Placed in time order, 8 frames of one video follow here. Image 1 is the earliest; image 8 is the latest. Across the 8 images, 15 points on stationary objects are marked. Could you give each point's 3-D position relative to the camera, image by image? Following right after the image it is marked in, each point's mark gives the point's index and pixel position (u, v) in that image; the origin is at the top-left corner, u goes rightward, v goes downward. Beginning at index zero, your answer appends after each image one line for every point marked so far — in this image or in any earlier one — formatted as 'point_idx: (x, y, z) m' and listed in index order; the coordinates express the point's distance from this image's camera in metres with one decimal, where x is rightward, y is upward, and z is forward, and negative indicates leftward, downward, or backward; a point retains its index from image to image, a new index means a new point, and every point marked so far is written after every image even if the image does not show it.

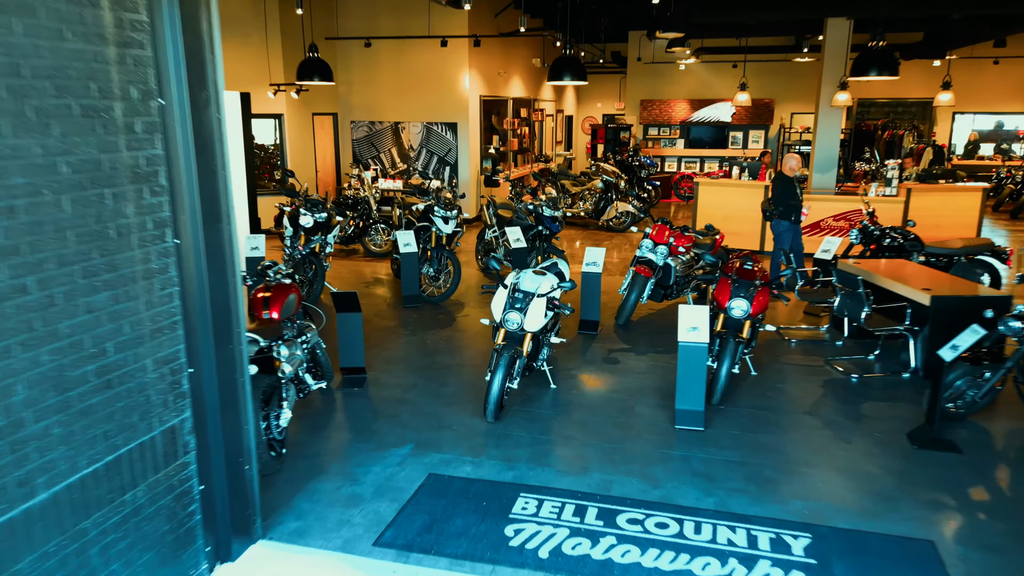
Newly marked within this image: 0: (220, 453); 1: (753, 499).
0: (-1.4, -0.8, +3.4) m
1: (+1.4, -1.2, +4.0) m
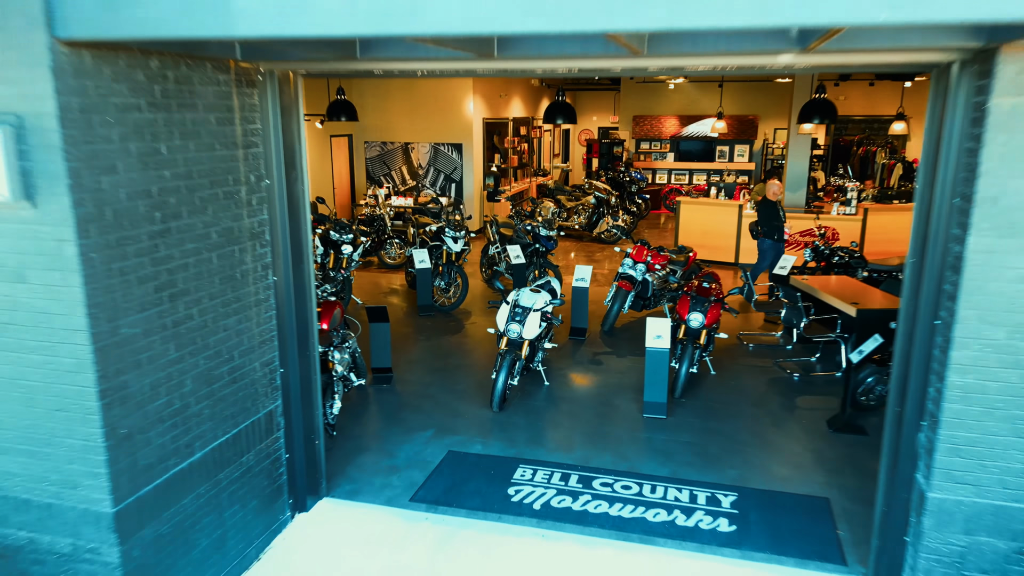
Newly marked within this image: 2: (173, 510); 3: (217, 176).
0: (-1.4, -0.9, +4.6) m
1: (+1.4, -1.3, +5.2) m
2: (-1.7, -1.1, +3.6) m
3: (-1.5, +0.6, +3.7) m
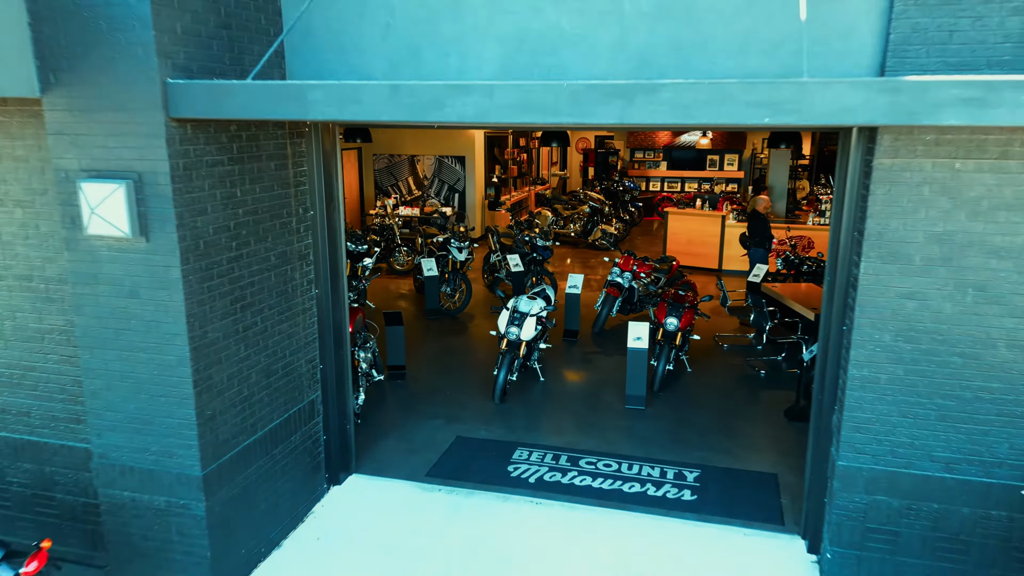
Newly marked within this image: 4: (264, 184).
0: (-1.4, -1.0, +5.5) m
1: (+1.4, -1.4, +6.1) m
2: (-1.7, -1.2, +4.5) m
3: (-1.5, +0.5, +4.6) m
4: (-1.6, +0.7, +4.4) m
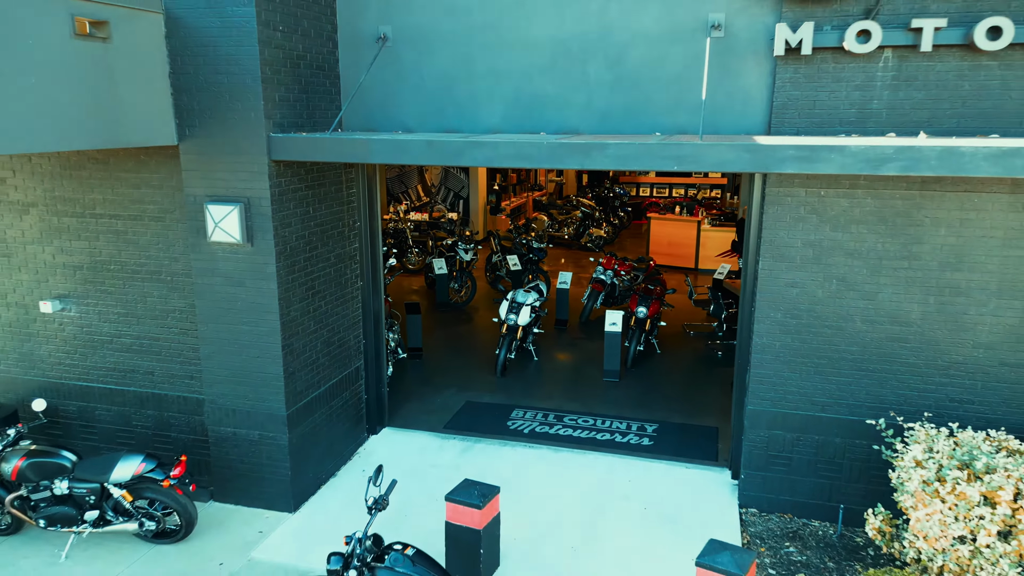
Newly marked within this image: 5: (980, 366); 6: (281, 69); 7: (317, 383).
0: (-1.4, -0.9, +7.0) m
1: (+1.4, -1.3, +7.7) m
2: (-1.7, -1.1, +6.0) m
3: (-1.6, +0.6, +6.1) m
4: (-1.6, +0.7, +6.0) m
5: (+3.5, -0.6, +5.2) m
6: (-1.8, +1.7, +5.4) m
7: (-1.7, -0.8, +6.1) m
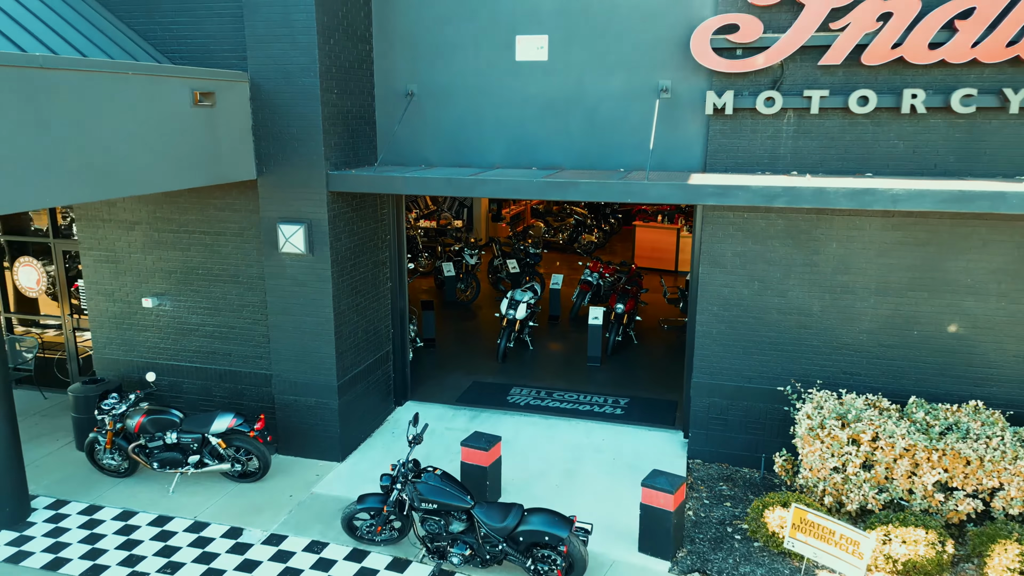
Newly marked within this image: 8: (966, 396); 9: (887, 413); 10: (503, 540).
0: (-1.4, -0.9, +8.7) m
1: (+1.3, -1.3, +9.3) m
2: (-1.7, -1.1, +7.7) m
3: (-1.6, +0.6, +7.8) m
4: (-1.6, +0.7, +7.7) m
5: (+3.5, -0.6, +6.9) m
6: (-1.8, +1.7, +7.0) m
7: (-1.7, -0.8, +7.8) m
8: (+4.4, -1.0, +6.7) m
9: (+3.4, -1.1, +6.4) m
10: (-0.1, -2.0, +5.6) m
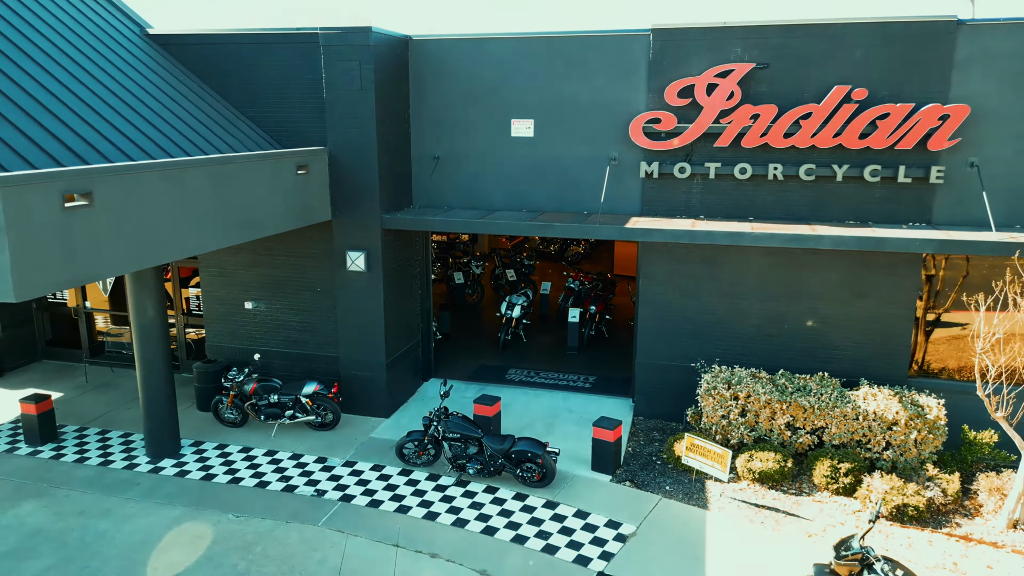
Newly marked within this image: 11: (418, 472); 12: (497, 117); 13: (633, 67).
0: (-1.5, -1.1, +11.8) m
1: (+1.3, -1.5, +12.5) m
2: (-1.8, -1.2, +10.8) m
3: (-1.6, +0.5, +10.9) m
4: (-1.7, +0.6, +10.8) m
5: (+3.4, -0.7, +10.0) m
6: (-1.8, +1.6, +10.2) m
7: (-1.8, -0.9, +10.9) m
8: (+4.3, -1.1, +9.8) m
9: (+3.4, -1.2, +9.5) m
10: (-0.1, -2.1, +8.7) m
11: (-1.2, -2.4, +9.2) m
12: (-0.2, +2.5, +10.4) m
13: (+1.7, +3.1, +9.7) m
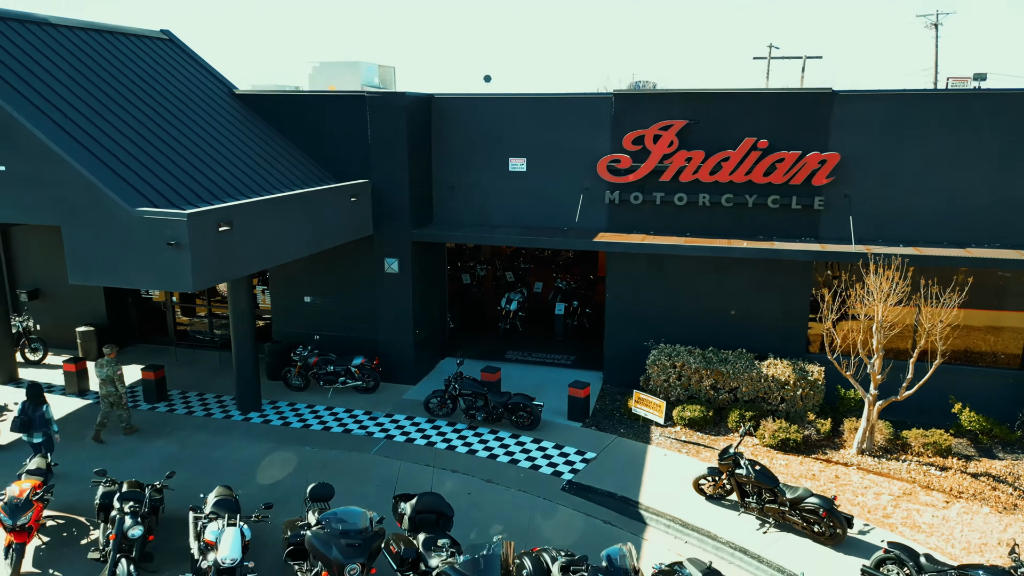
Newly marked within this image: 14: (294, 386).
0: (-1.5, -1.0, +15.1) m
1: (+1.2, -1.4, +15.8) m
2: (-1.8, -1.2, +14.1) m
3: (-1.7, +0.5, +14.3) m
4: (-1.7, +0.7, +14.1) m
5: (+3.4, -0.6, +13.3) m
6: (-1.9, +1.6, +13.5) m
7: (-1.8, -0.9, +14.2) m
8: (+4.3, -1.1, +13.1) m
9: (+3.3, -1.2, +12.8) m
10: (-0.2, -2.1, +12.0) m
11: (-1.3, -2.4, +12.5) m
12: (-0.3, +2.6, +13.7) m
13: (+1.6, +3.1, +13.0) m
14: (-4.3, -1.9, +13.6) m
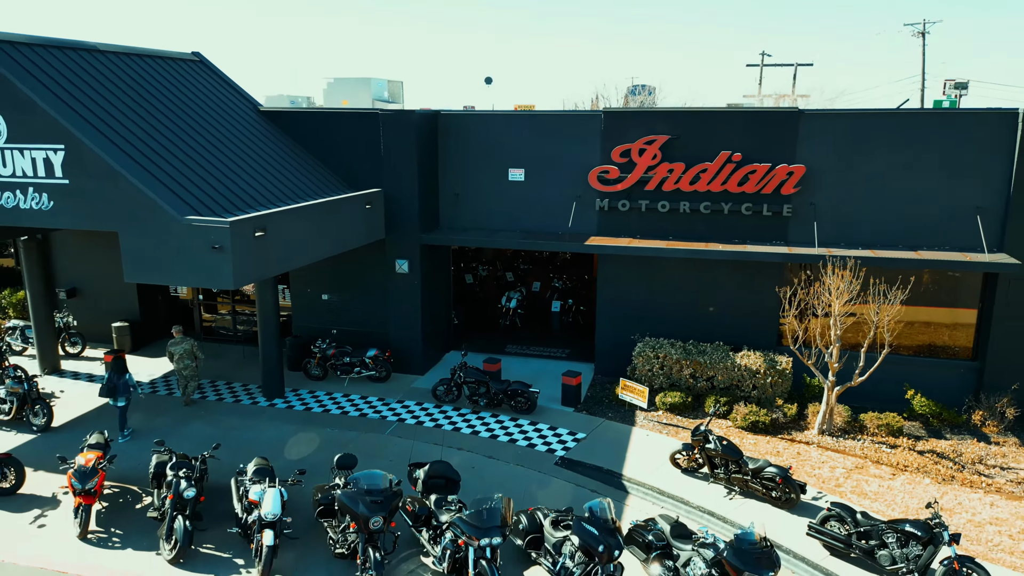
0: (-1.5, -1.0, +16.5) m
1: (+1.2, -1.4, +17.1) m
2: (-1.9, -1.2, +15.5) m
3: (-1.7, +0.5, +15.6) m
4: (-1.7, +0.7, +15.5) m
5: (+3.4, -0.6, +14.7) m
6: (-1.9, +1.6, +14.9) m
7: (-1.8, -0.9, +15.6) m
8: (+4.3, -1.1, +14.5) m
9: (+3.3, -1.2, +14.2) m
10: (-0.2, -2.0, +13.4) m
11: (-1.3, -2.3, +13.9) m
12: (-0.3, +2.6, +15.1) m
13: (+1.6, +3.1, +14.4) m
14: (-4.3, -1.9, +15.0) m
